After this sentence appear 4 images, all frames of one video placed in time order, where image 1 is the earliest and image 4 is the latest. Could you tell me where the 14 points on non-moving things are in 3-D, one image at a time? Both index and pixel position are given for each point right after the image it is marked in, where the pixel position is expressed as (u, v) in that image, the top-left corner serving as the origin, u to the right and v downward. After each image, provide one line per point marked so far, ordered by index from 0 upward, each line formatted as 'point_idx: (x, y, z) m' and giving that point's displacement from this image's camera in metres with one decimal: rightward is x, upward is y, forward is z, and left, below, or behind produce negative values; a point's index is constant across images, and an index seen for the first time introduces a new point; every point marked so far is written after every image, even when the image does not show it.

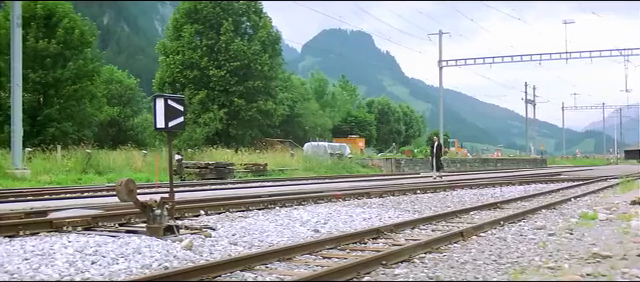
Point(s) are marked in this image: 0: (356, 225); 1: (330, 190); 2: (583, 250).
0: (+0.6, -1.3, +12.0) m
1: (+0.2, -1.2, +18.3) m
2: (+3.0, -1.2, +8.7) m
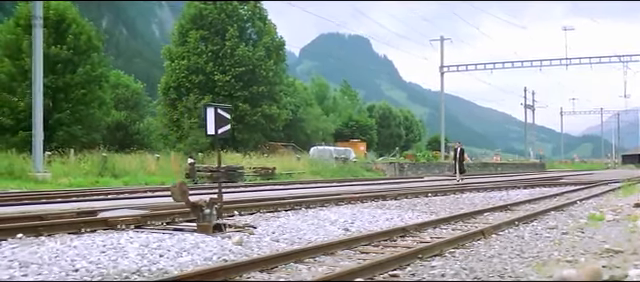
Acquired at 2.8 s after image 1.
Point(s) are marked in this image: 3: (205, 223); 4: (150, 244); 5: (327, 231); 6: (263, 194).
0: (+1.0, -1.4, +12.8) m
1: (+0.7, -1.3, +19.2) m
2: (+3.5, -1.3, +9.6) m
3: (-1.5, -1.1, +10.1) m
4: (-2.0, -1.2, +8.9) m
5: (+0.1, -1.4, +11.5) m
6: (-1.3, -1.2, +17.6) m
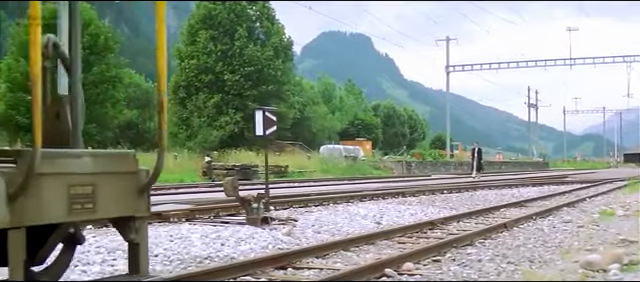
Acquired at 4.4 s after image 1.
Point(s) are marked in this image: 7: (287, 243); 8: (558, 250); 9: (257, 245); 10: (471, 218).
0: (+1.6, -1.4, +13.8) m
1: (+1.2, -1.3, +20.1) m
2: (+4.1, -1.3, +10.5) m
3: (-1.0, -1.1, +11.0) m
4: (-1.4, -1.2, +9.9) m
5: (+0.7, -1.4, +12.5) m
6: (-0.7, -1.2, +18.5) m
7: (-0.4, -1.3, +9.7) m
8: (+2.9, -1.3, +9.3) m
9: (-0.8, -1.3, +9.4) m
10: (+2.8, -1.4, +14.0) m
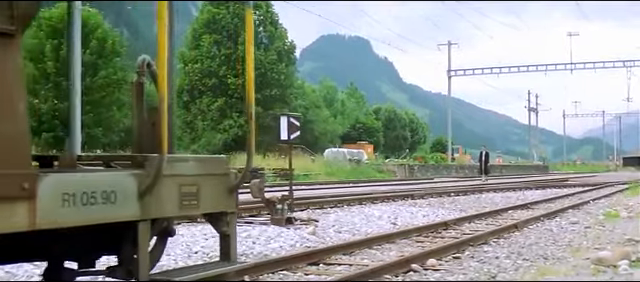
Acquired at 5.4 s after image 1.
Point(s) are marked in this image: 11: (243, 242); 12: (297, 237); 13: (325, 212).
0: (+1.9, -1.5, +14.4) m
1: (+1.6, -1.4, +20.7) m
2: (+4.4, -1.4, +11.1) m
3: (-0.6, -1.2, +11.7) m
4: (-1.1, -1.3, +10.5) m
5: (+1.0, -1.4, +13.1) m
6: (-0.4, -1.3, +19.1) m
7: (-0.1, -1.4, +10.4) m
8: (+3.3, -1.4, +9.9) m
9: (-0.5, -1.4, +10.0) m
10: (+3.1, -1.5, +14.6) m
11: (-1.0, -1.3, +9.9) m
12: (-0.3, -1.3, +10.5) m
13: (+0.1, -1.4, +14.5) m
